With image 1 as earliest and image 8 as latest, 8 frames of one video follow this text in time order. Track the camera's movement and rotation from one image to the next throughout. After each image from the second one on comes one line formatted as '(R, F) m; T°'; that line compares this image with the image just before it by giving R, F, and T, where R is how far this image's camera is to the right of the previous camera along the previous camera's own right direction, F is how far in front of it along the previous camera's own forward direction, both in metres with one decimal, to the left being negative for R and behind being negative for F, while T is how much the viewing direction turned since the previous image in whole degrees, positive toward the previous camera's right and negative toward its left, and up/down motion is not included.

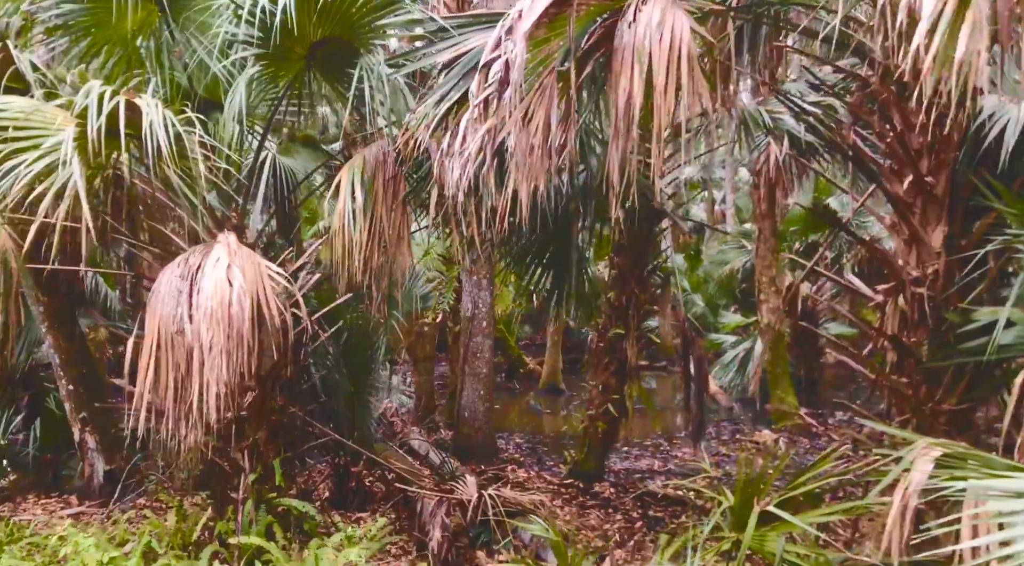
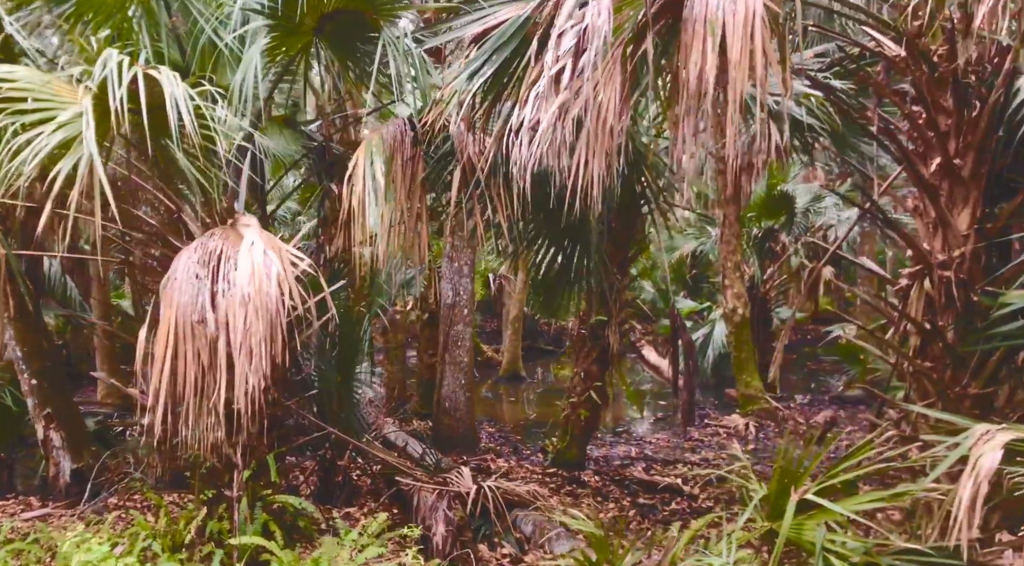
(-0.3, +0.1) m; +4°
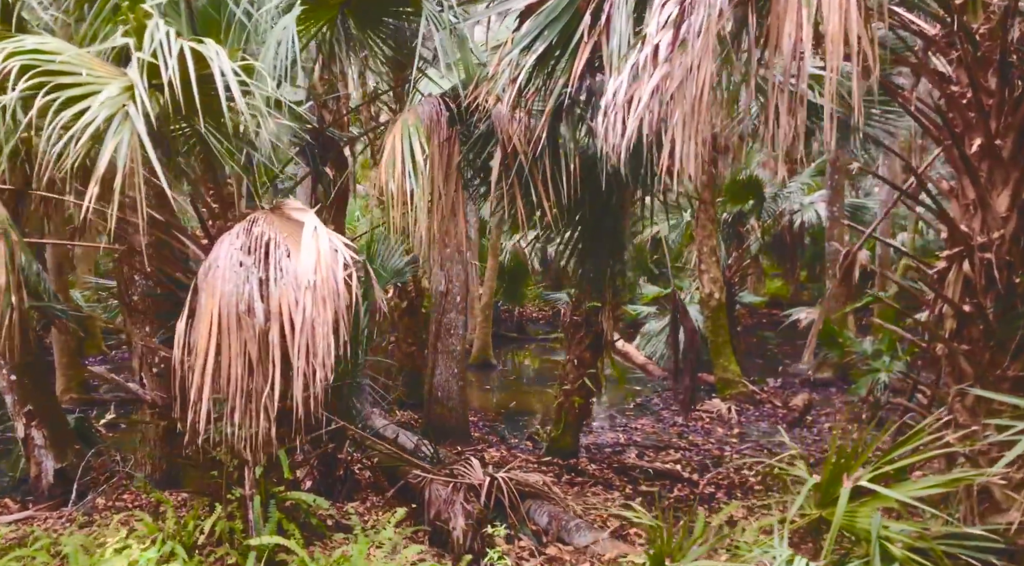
(-0.3, +0.1) m; +4°
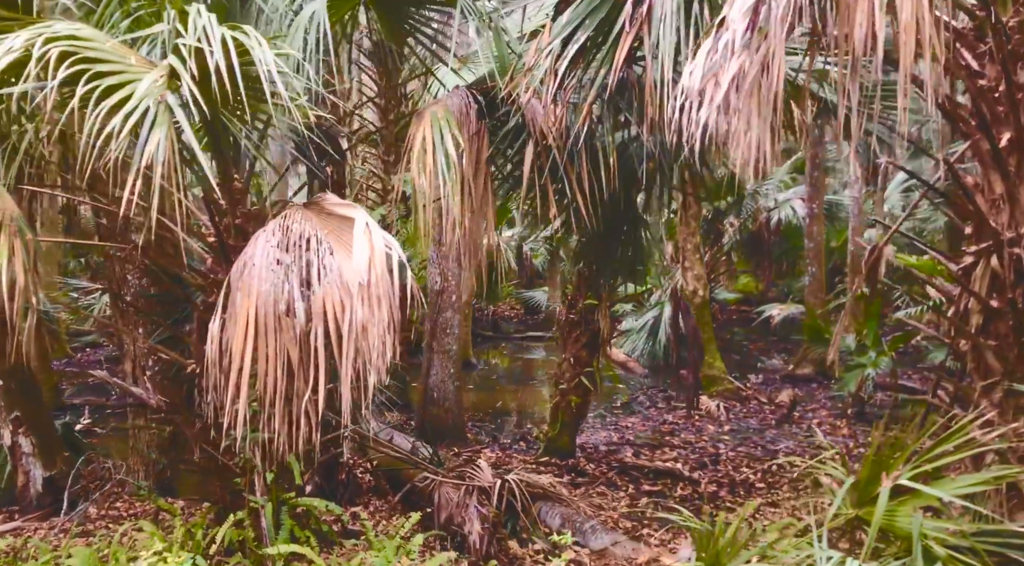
(-0.2, +0.1) m; +2°
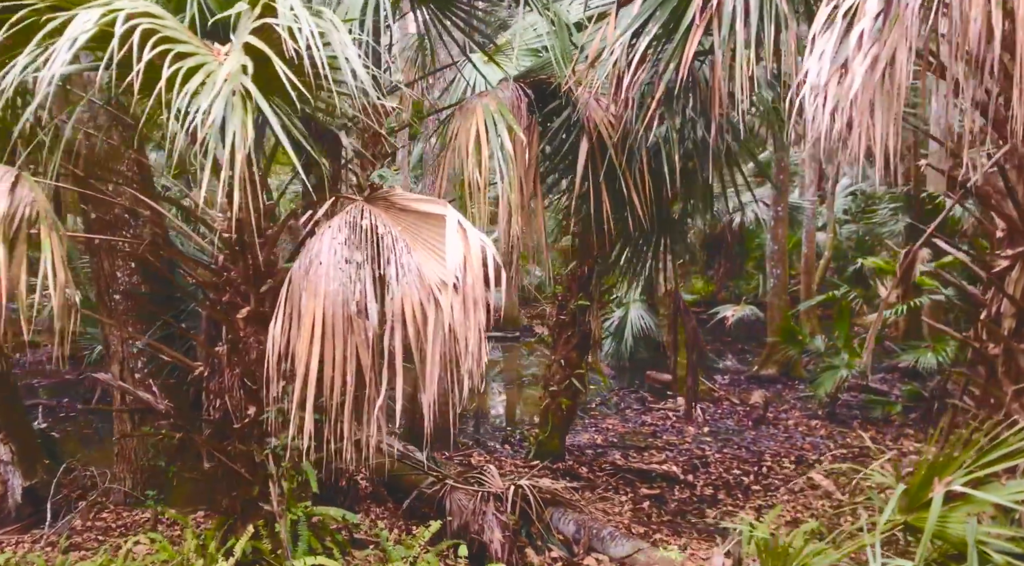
(-0.4, +0.1) m; +4°
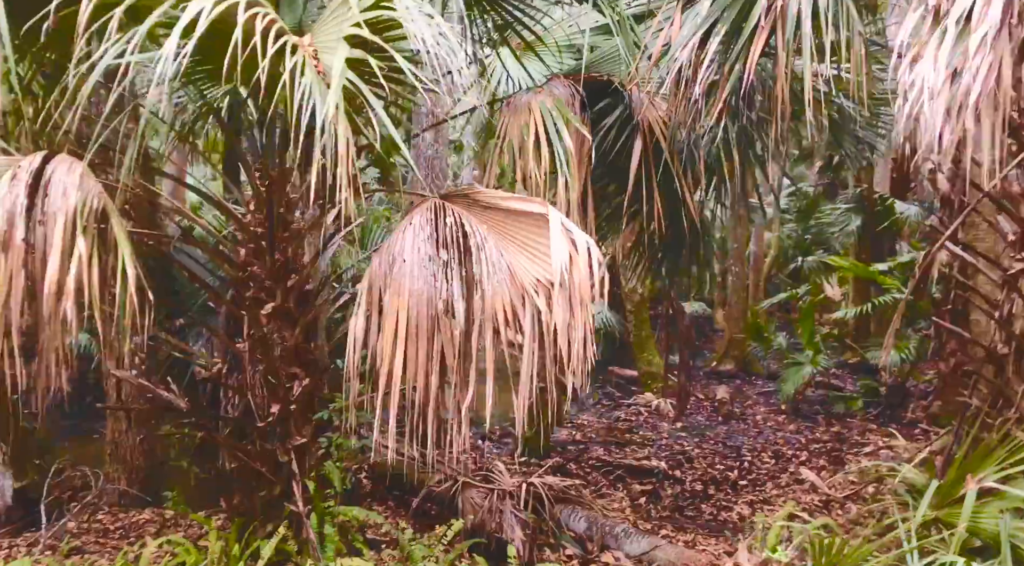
(-0.4, 0.0) m; +4°
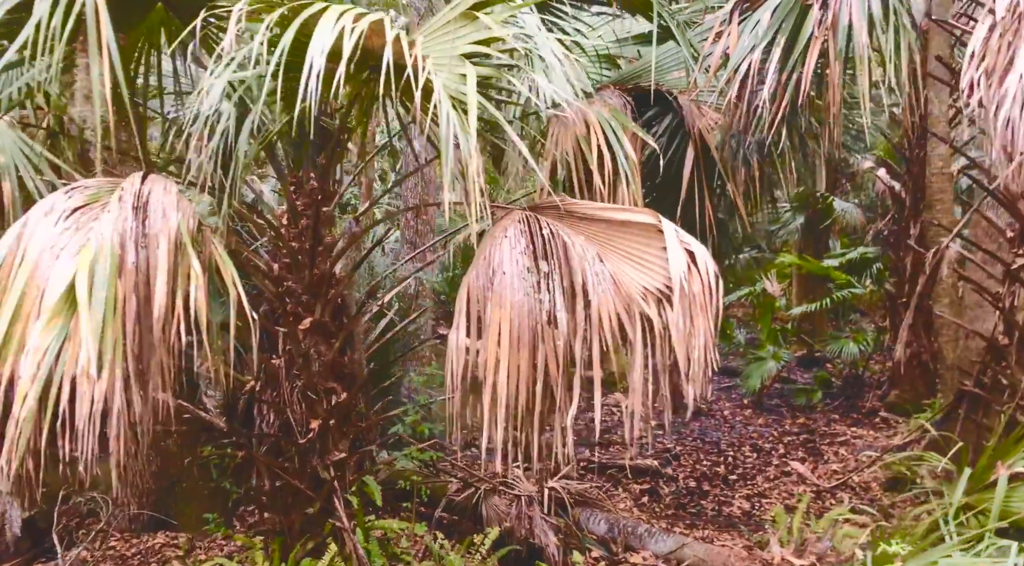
(-0.4, 0.0) m; +5°
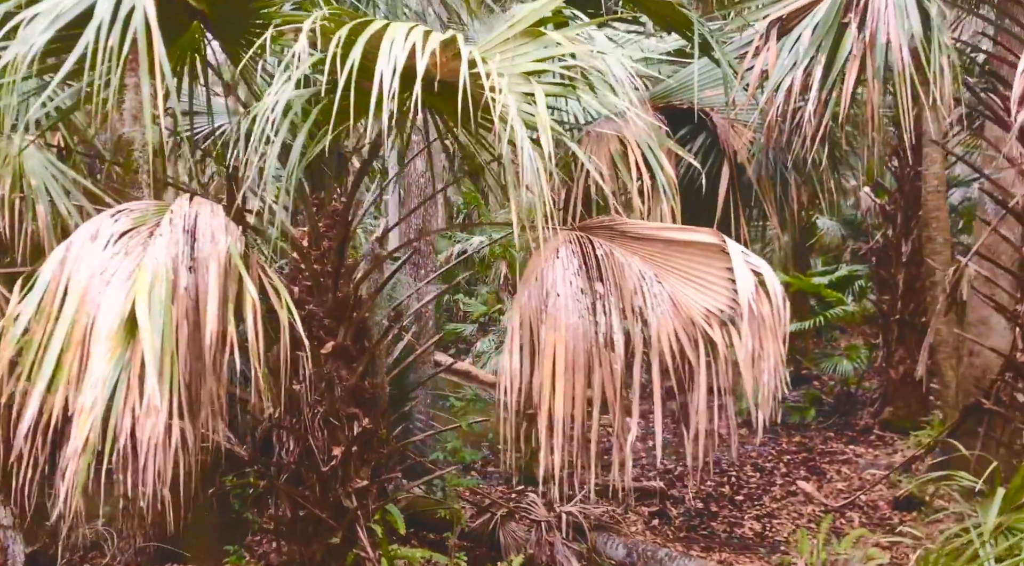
(-0.2, +0.1) m; +2°
